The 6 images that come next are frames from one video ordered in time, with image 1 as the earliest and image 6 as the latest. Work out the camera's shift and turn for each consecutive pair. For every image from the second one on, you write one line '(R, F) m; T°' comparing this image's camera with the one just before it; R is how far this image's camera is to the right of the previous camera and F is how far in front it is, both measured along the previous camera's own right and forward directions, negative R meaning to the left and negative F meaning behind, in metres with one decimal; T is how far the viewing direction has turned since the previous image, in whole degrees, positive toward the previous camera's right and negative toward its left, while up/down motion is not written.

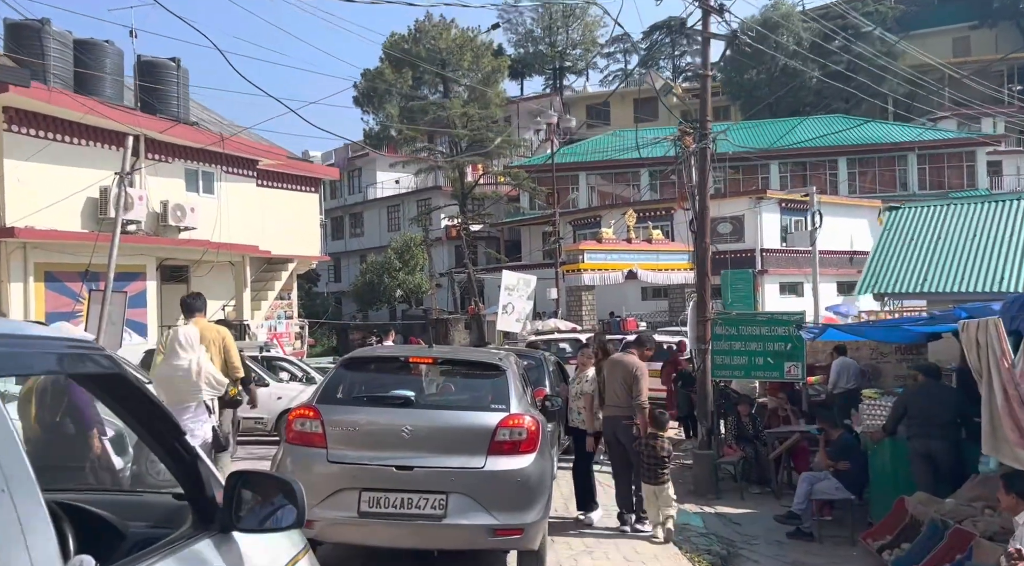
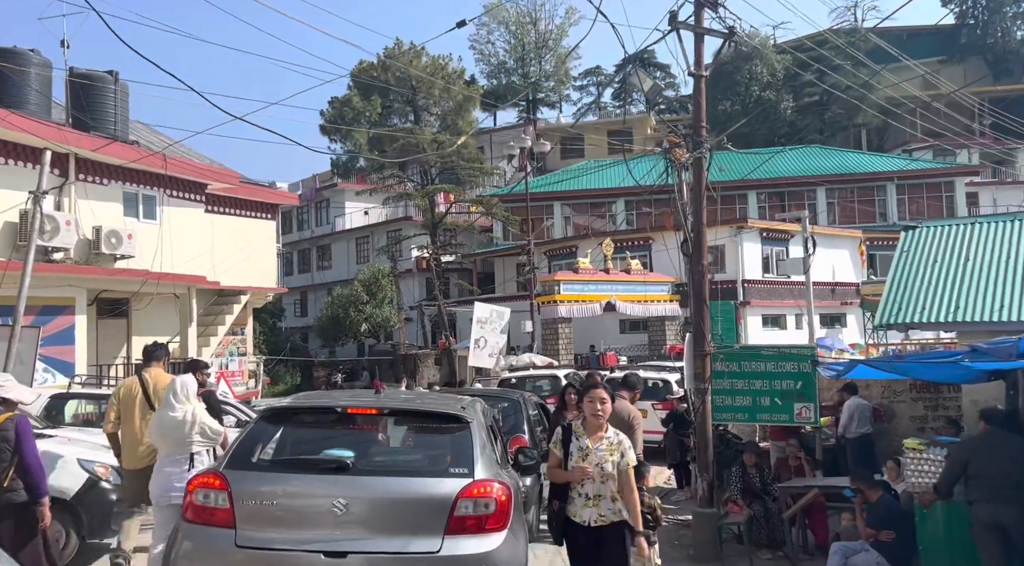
(+0.1, +1.8) m; +1°
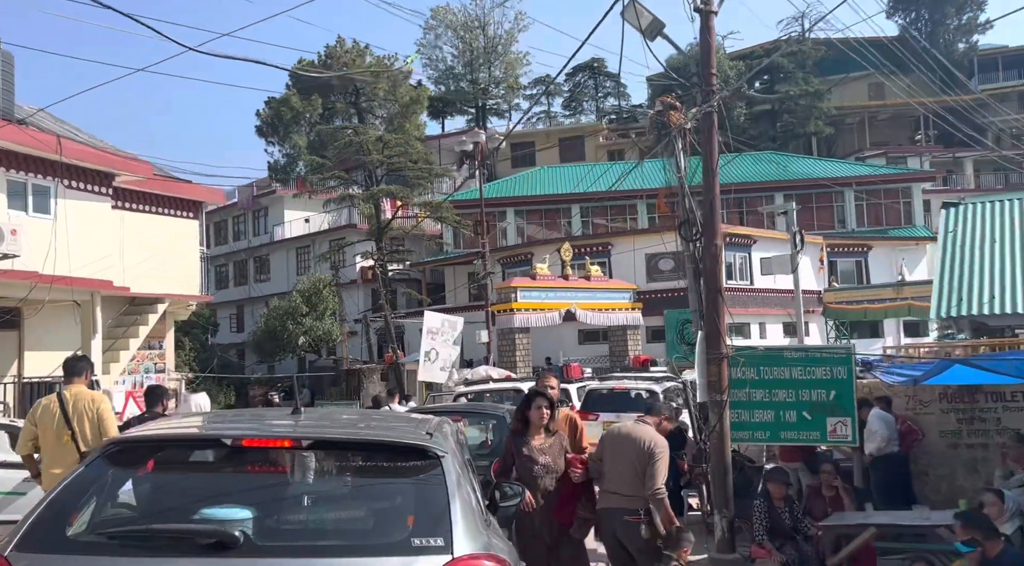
(-0.1, +2.5) m; +3°
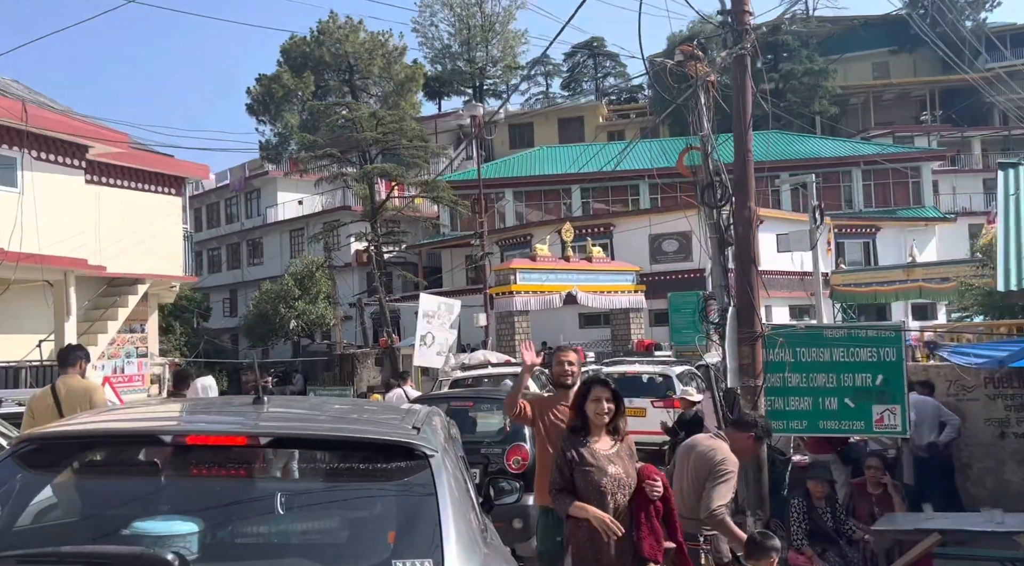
(0.0, +1.1) m; 0°
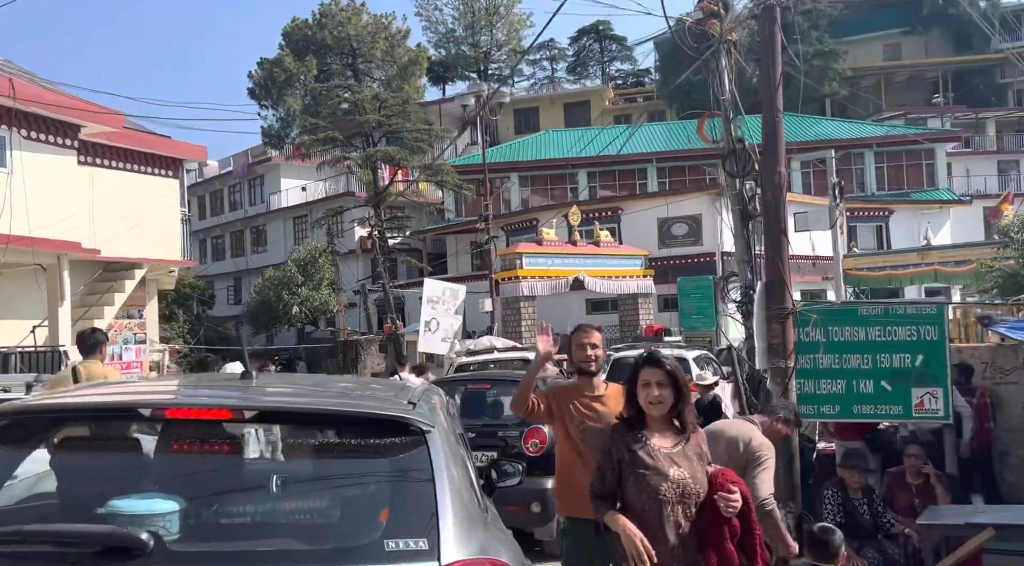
(0.0, +0.6) m; 0°
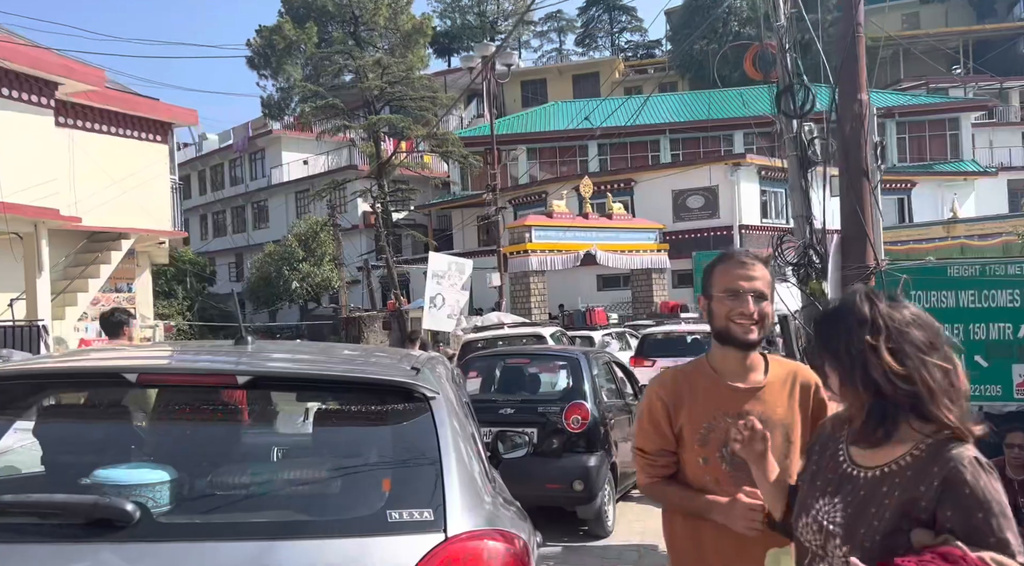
(-0.1, +1.3) m; 0°
